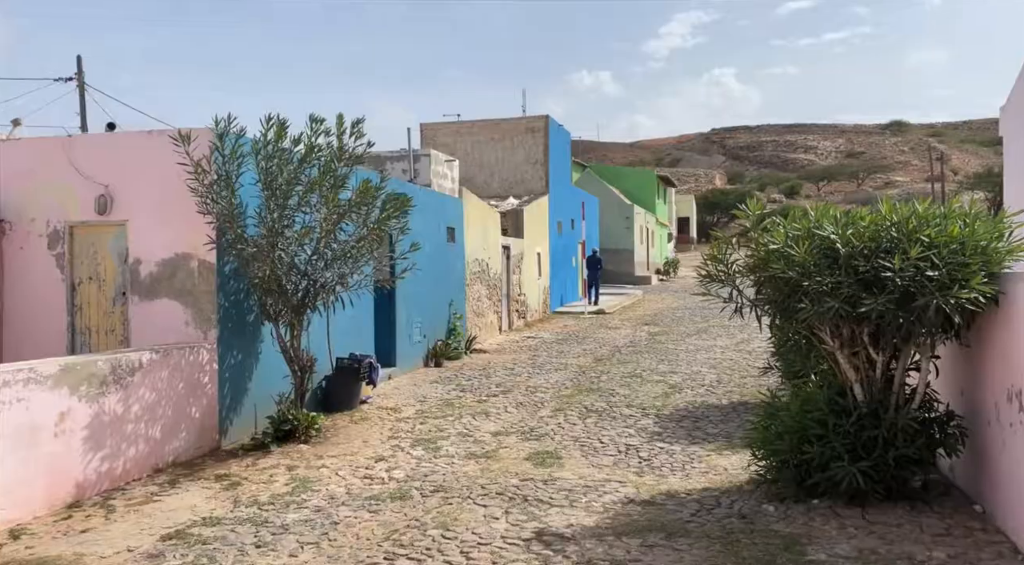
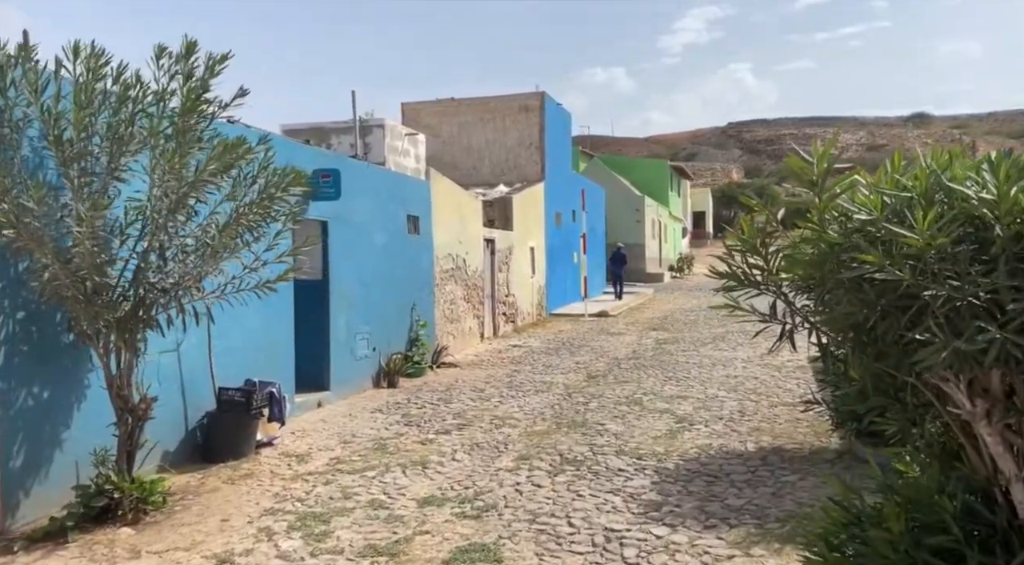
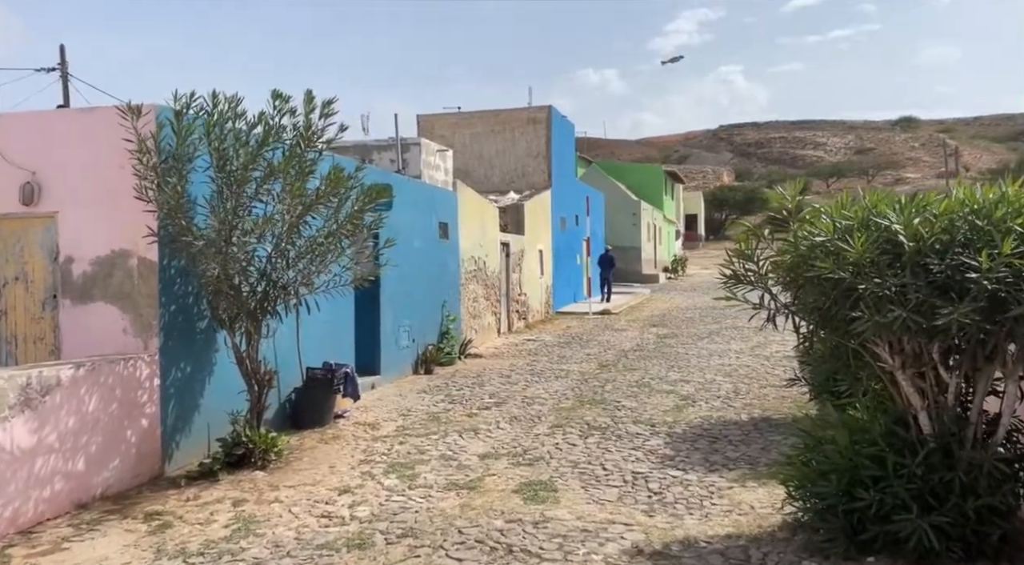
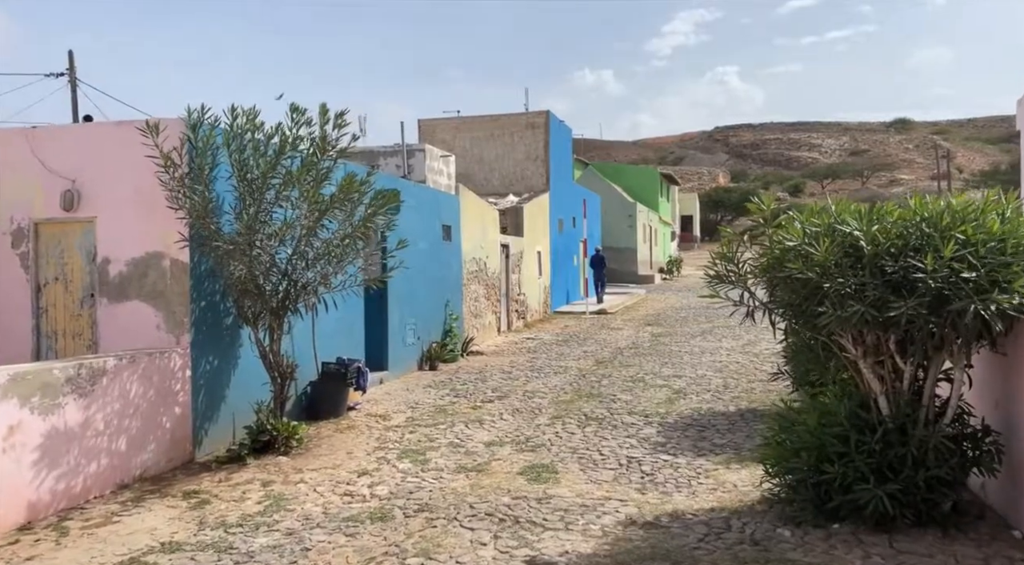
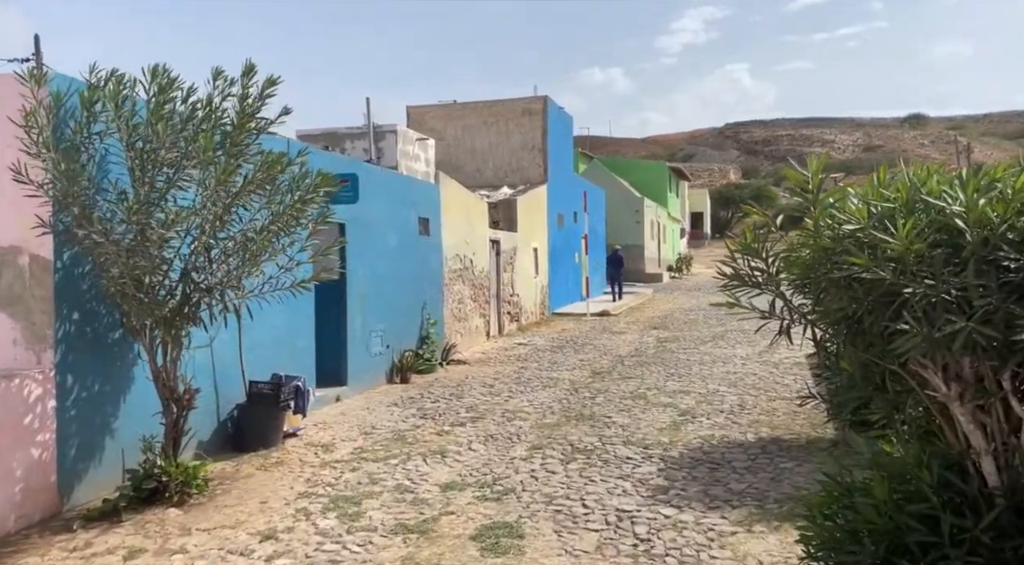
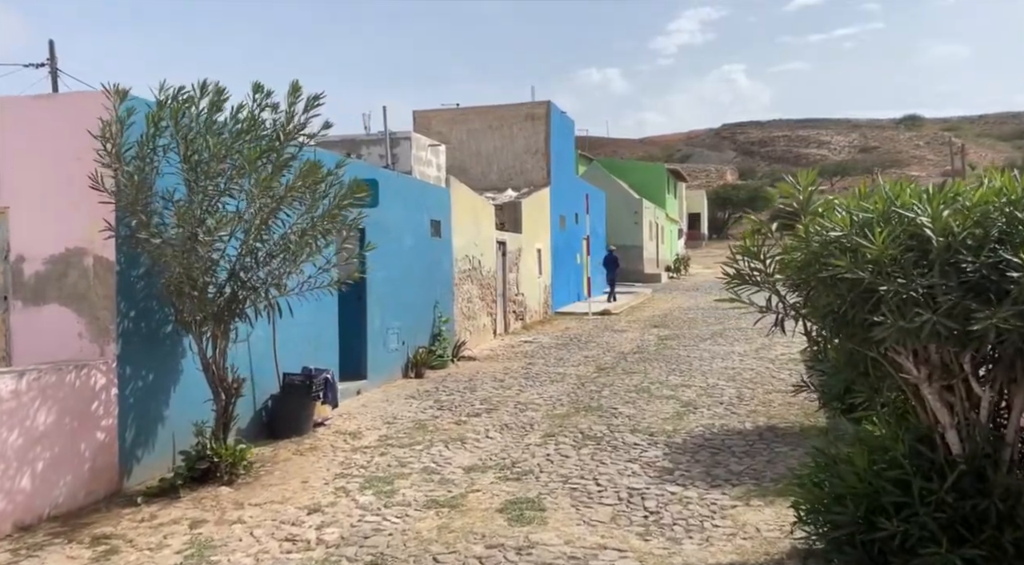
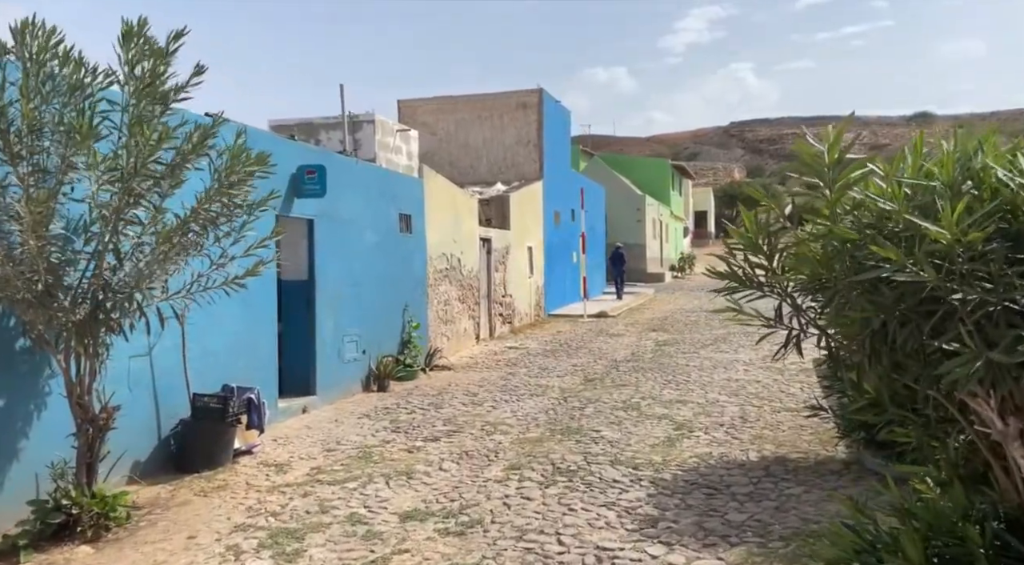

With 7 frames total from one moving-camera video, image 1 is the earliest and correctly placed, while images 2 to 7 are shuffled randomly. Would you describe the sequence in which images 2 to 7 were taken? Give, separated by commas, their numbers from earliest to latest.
4, 3, 6, 5, 2, 7
